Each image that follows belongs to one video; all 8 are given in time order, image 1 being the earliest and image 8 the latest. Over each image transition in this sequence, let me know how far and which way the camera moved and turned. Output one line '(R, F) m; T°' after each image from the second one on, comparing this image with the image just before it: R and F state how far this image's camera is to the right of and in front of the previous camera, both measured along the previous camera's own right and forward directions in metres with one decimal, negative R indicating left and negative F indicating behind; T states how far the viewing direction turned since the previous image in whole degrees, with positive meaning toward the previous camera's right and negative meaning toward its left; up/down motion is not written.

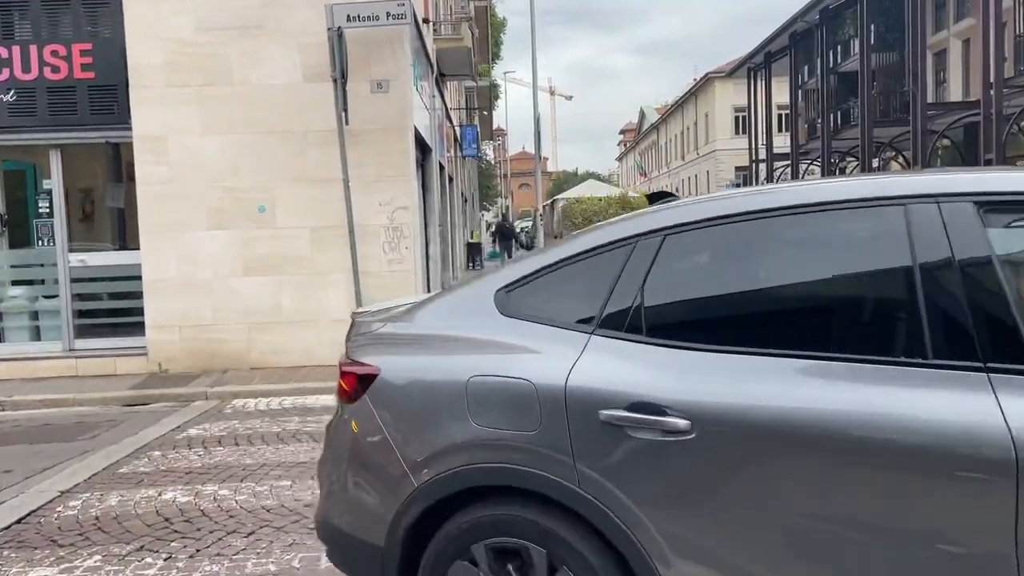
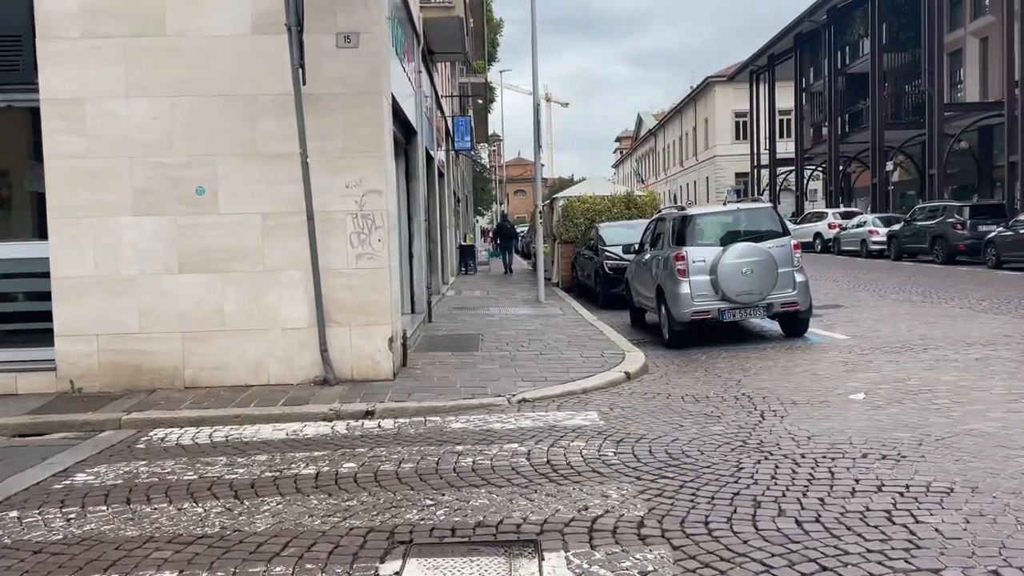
(0.0, +1.9) m; 0°
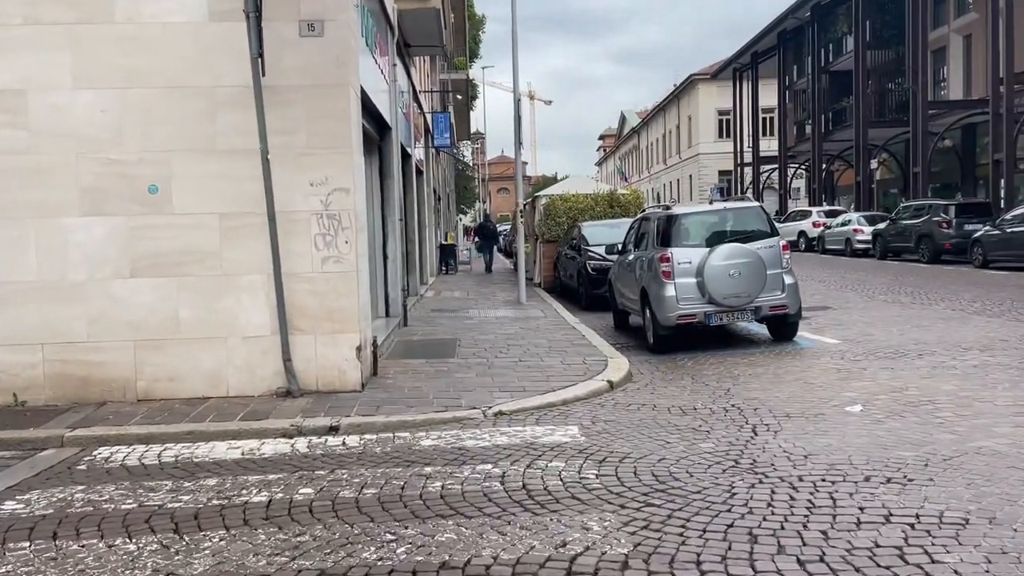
(+0.1, +0.5) m; +1°
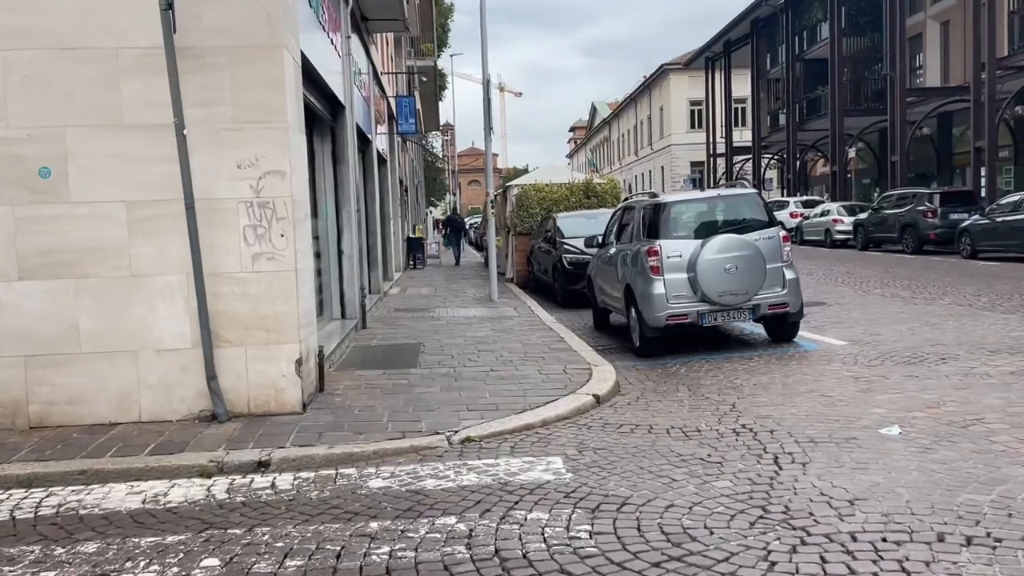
(0.0, +1.2) m; +2°
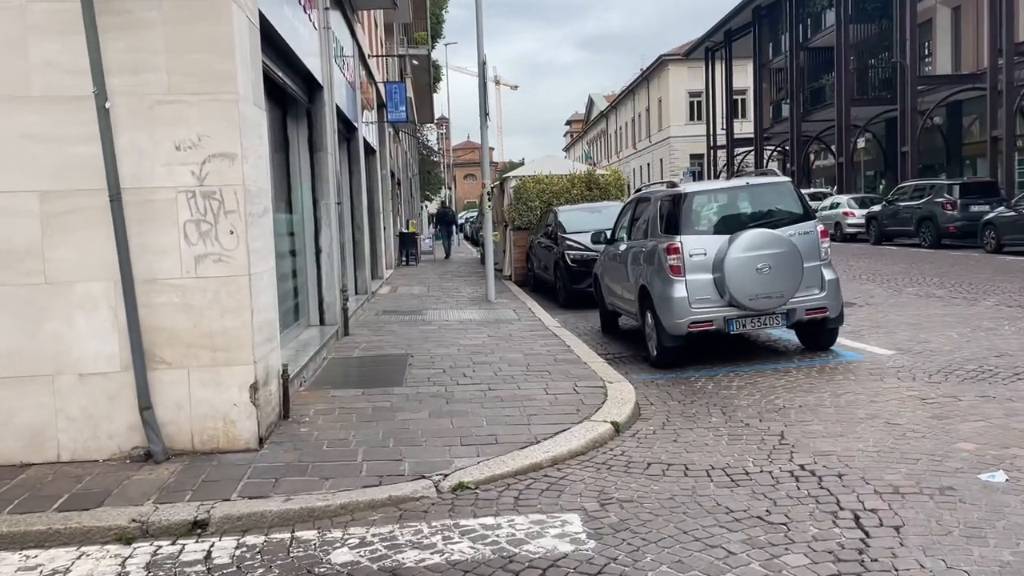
(0.0, +1.2) m; 0°
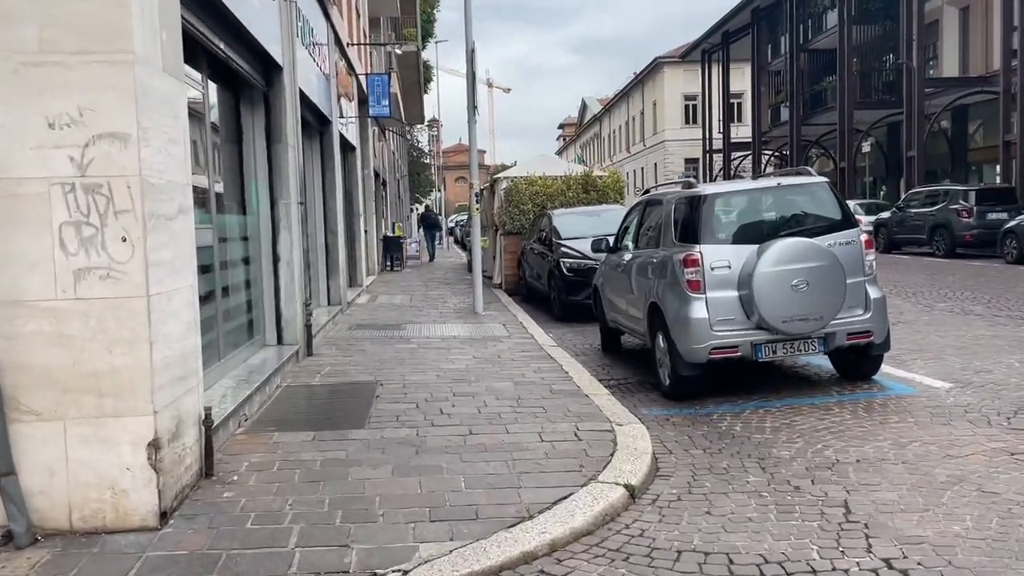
(0.0, +1.3) m; +1°
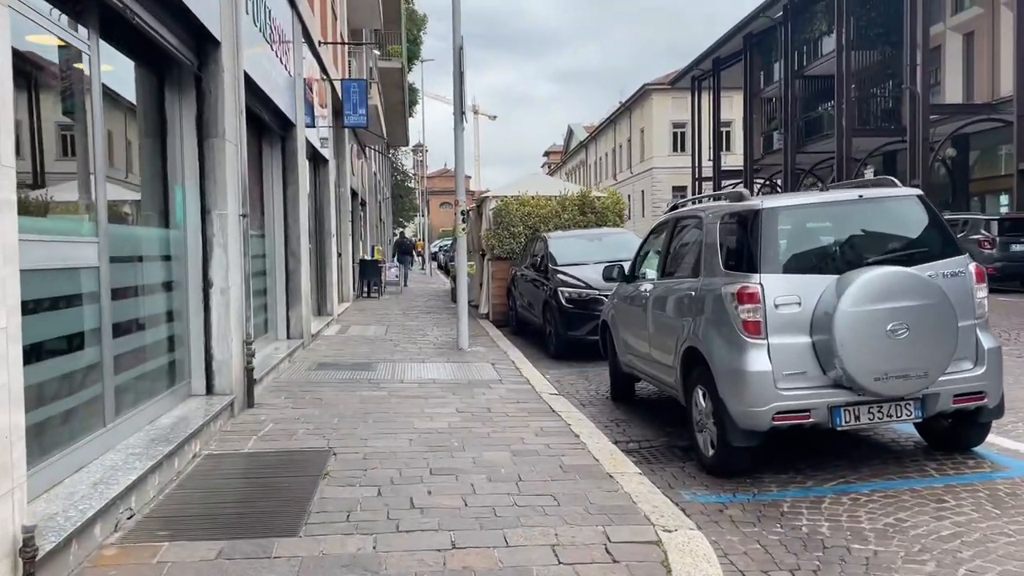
(-0.1, +1.8) m; +1°
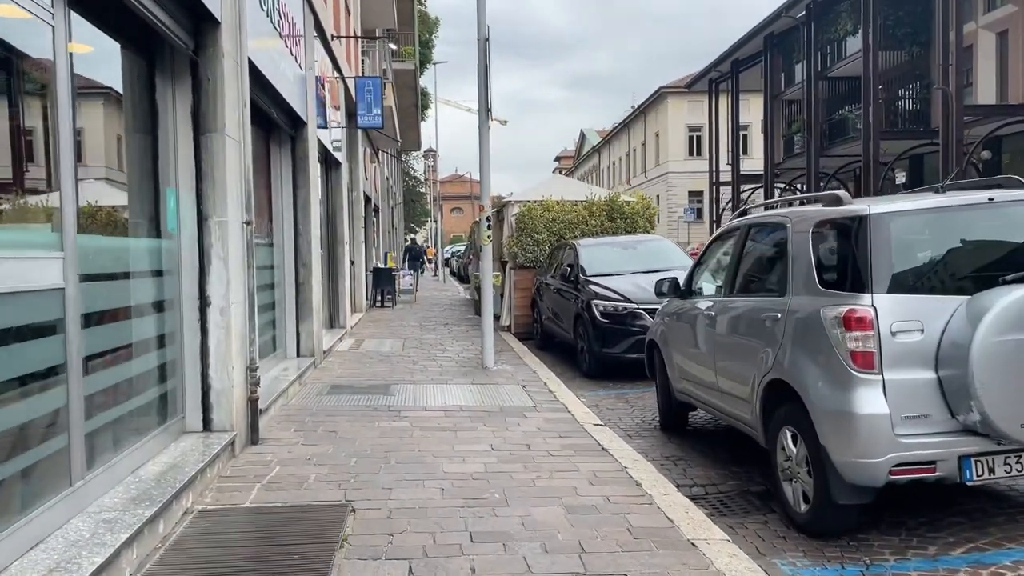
(-0.2, +0.9) m; -1°
